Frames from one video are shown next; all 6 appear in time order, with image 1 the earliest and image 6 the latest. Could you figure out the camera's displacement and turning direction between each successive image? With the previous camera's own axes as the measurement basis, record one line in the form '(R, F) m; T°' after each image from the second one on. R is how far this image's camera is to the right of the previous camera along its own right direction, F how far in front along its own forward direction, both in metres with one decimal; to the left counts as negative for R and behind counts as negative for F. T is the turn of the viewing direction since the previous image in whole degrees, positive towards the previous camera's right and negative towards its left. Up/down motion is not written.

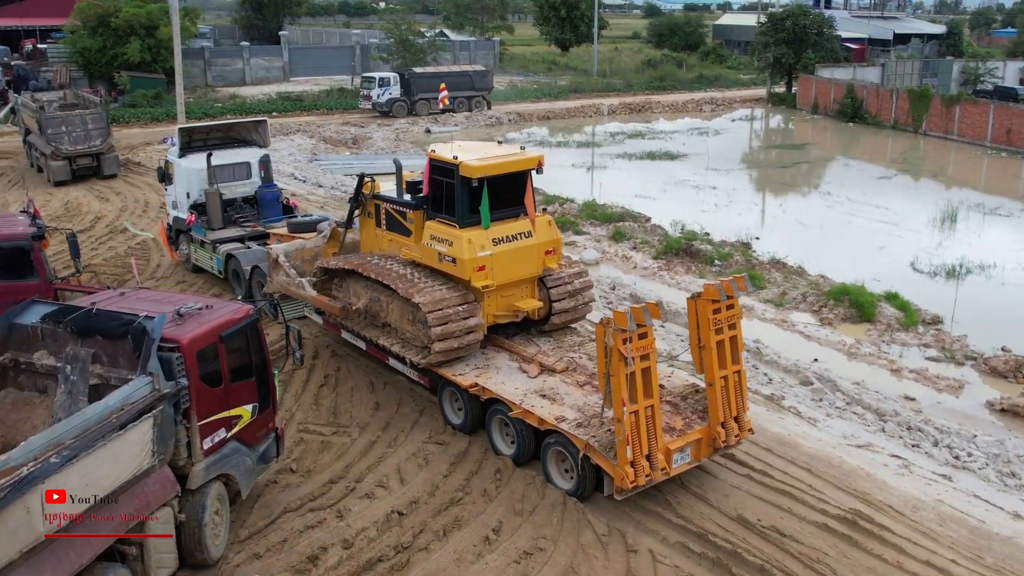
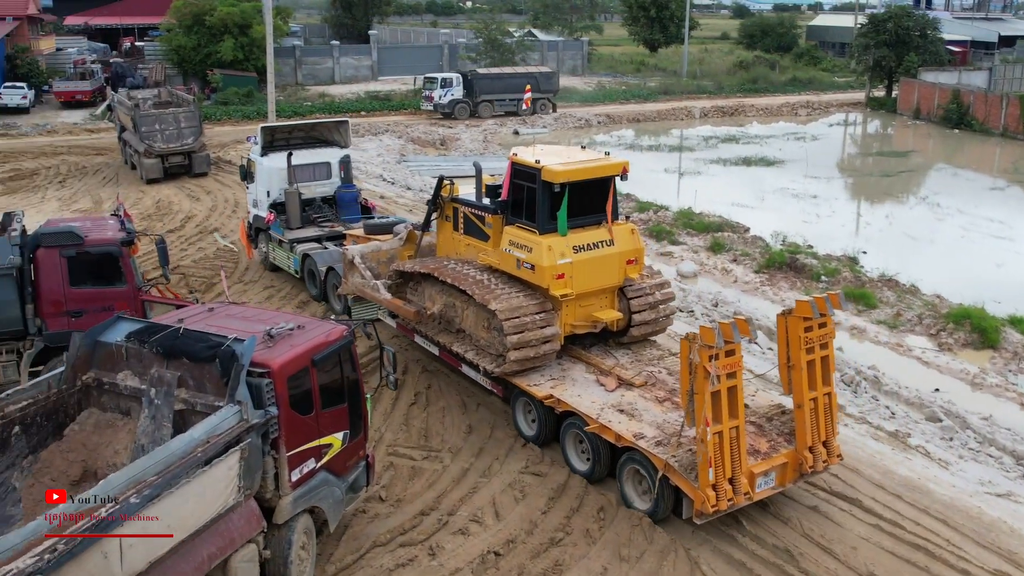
(-0.2, +0.6) m; -4°
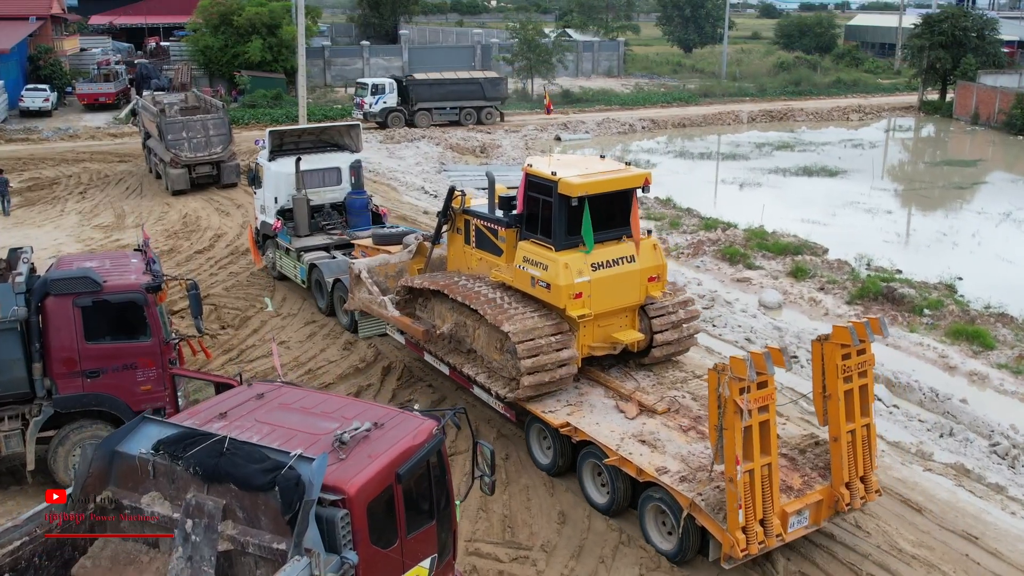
(-0.6, +1.6) m; -1°
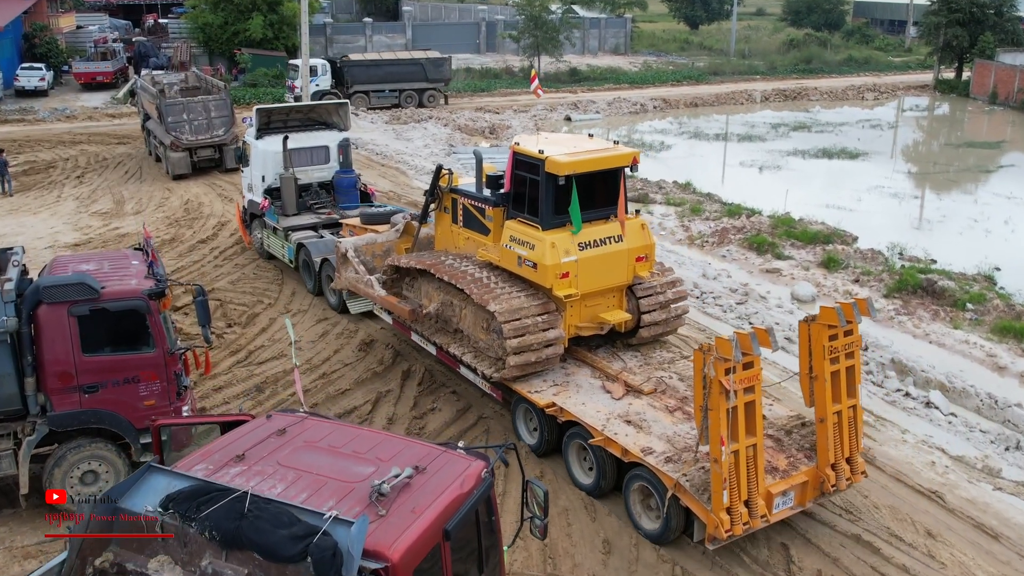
(-0.3, +0.7) m; 0°
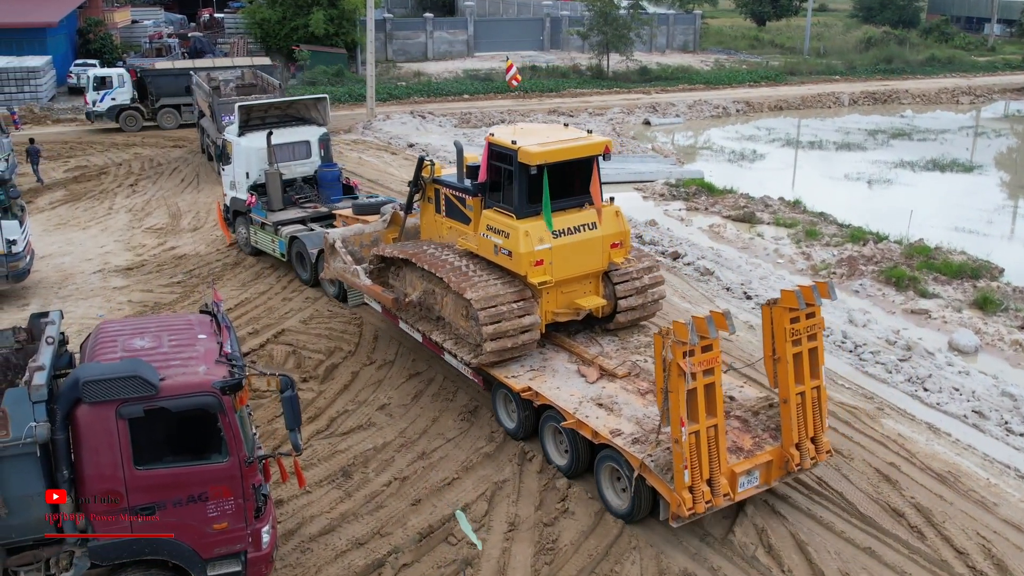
(-0.8, +1.8) m; -2°
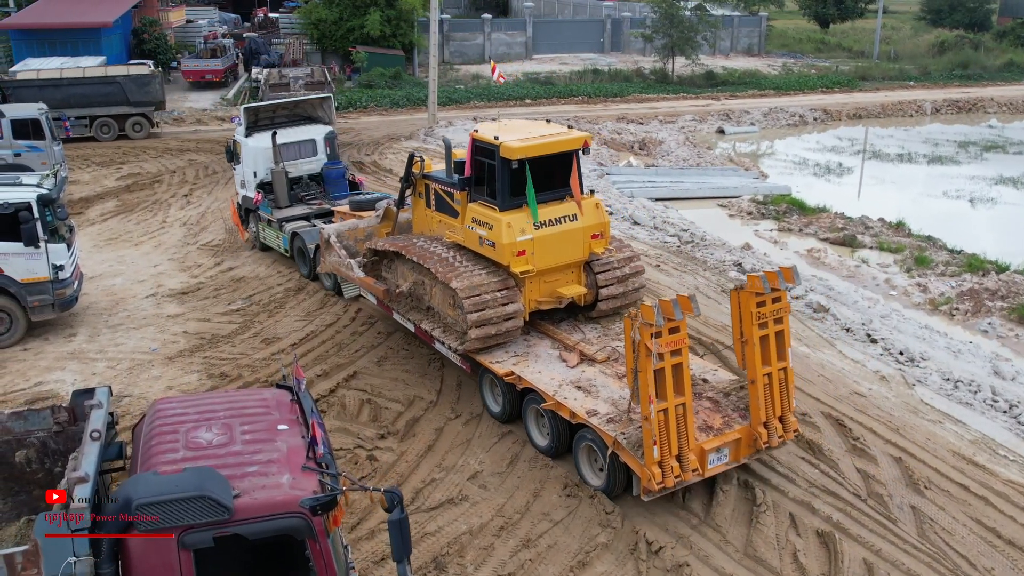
(-0.6, +1.3) m; -2°
